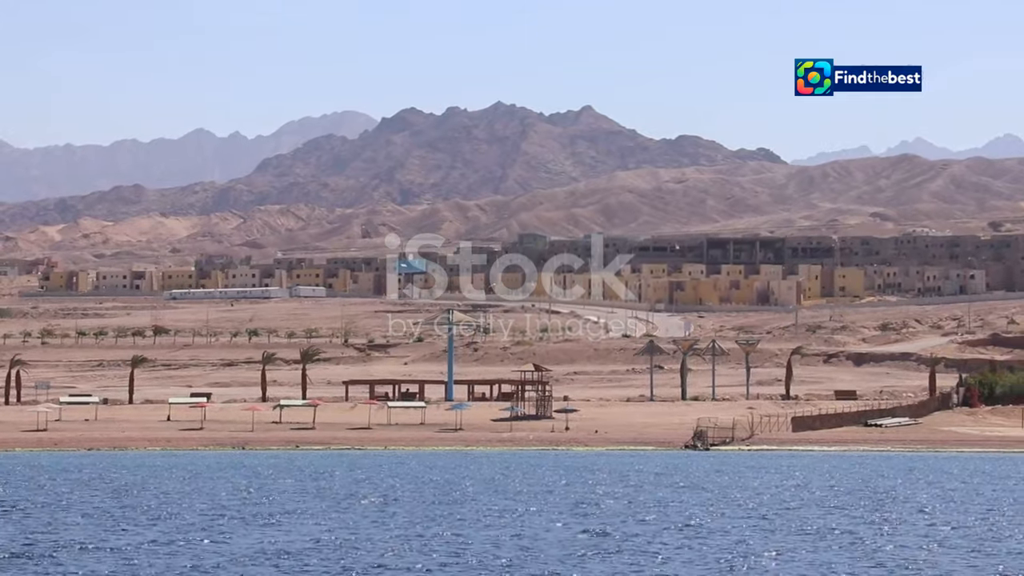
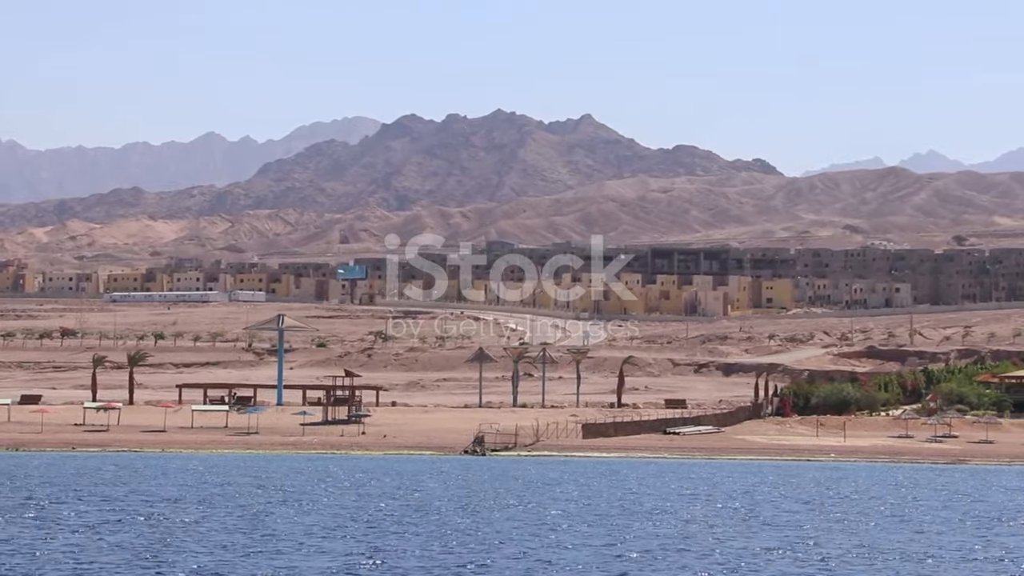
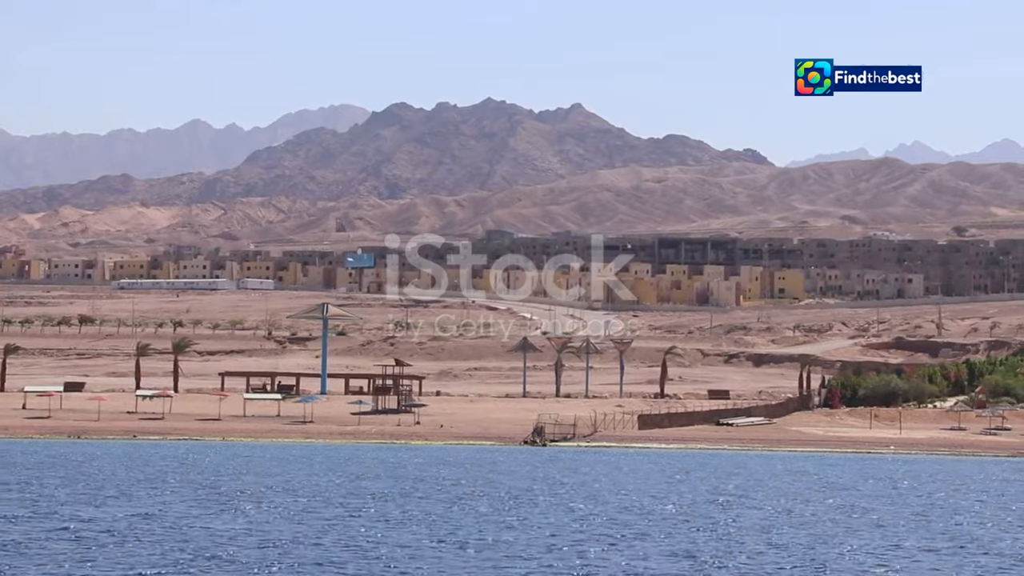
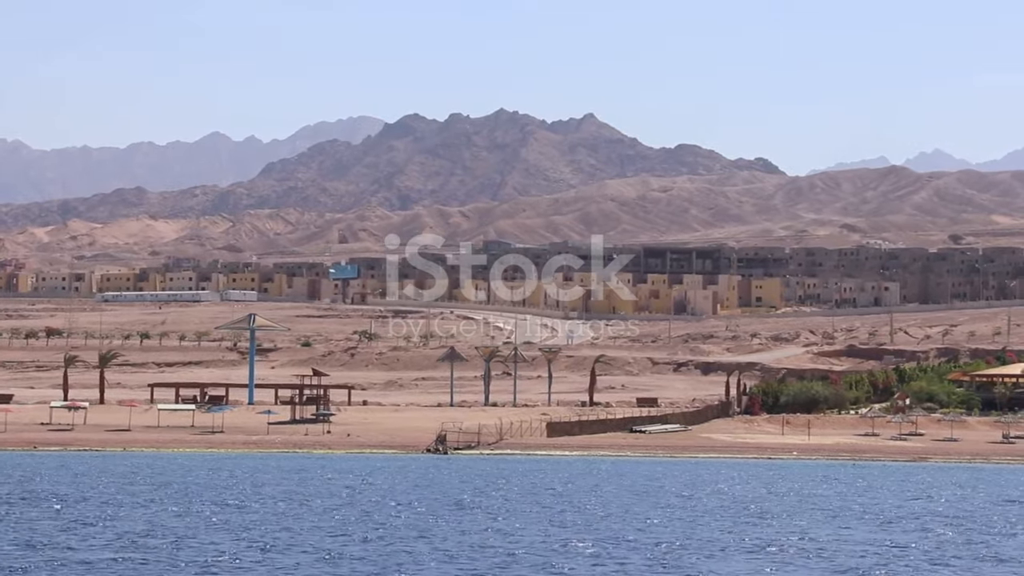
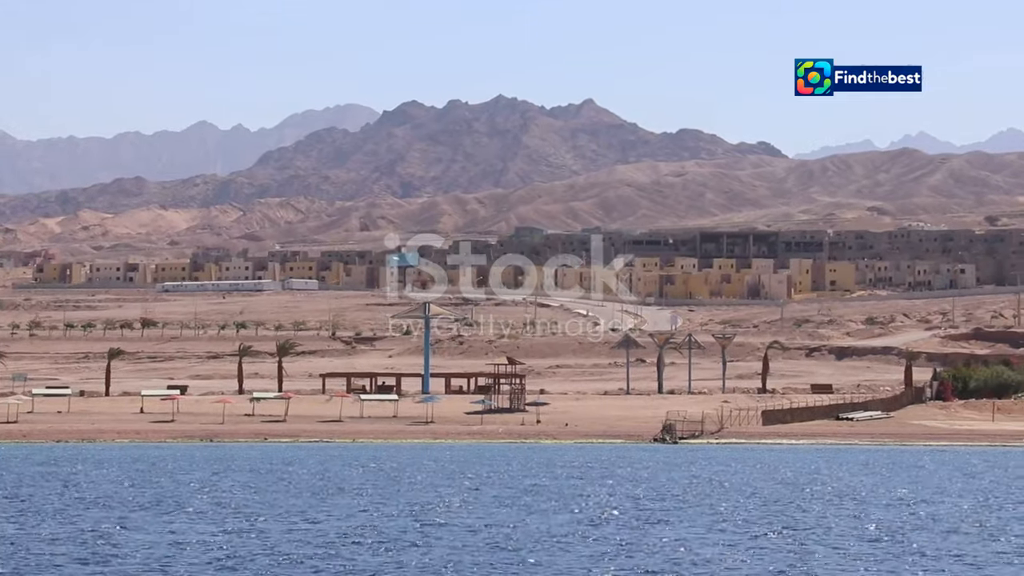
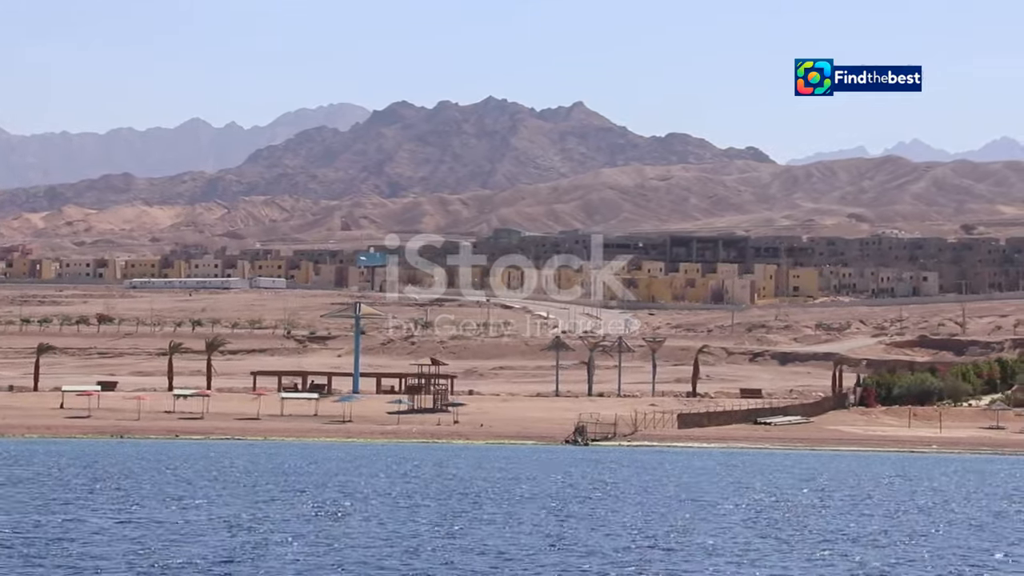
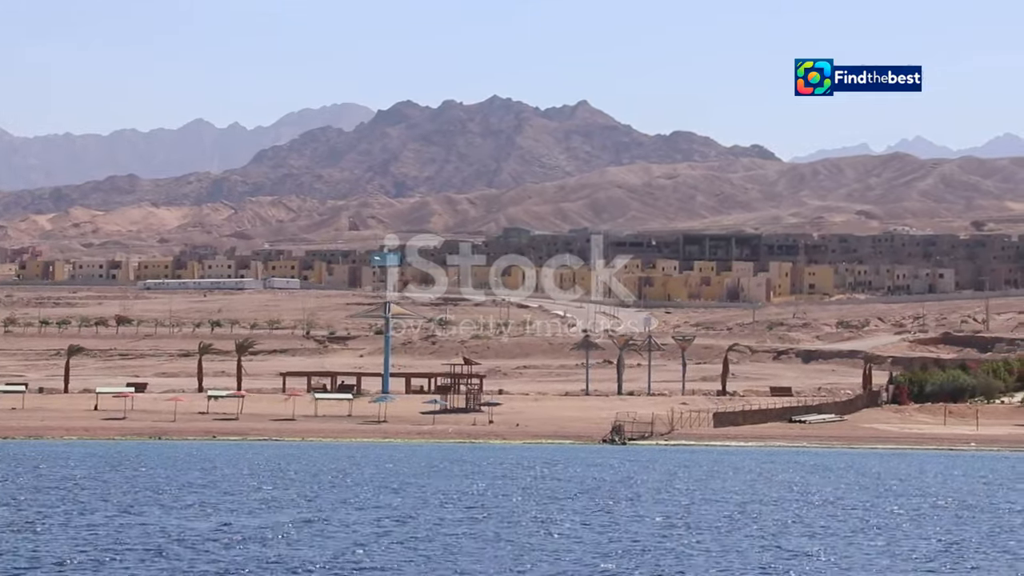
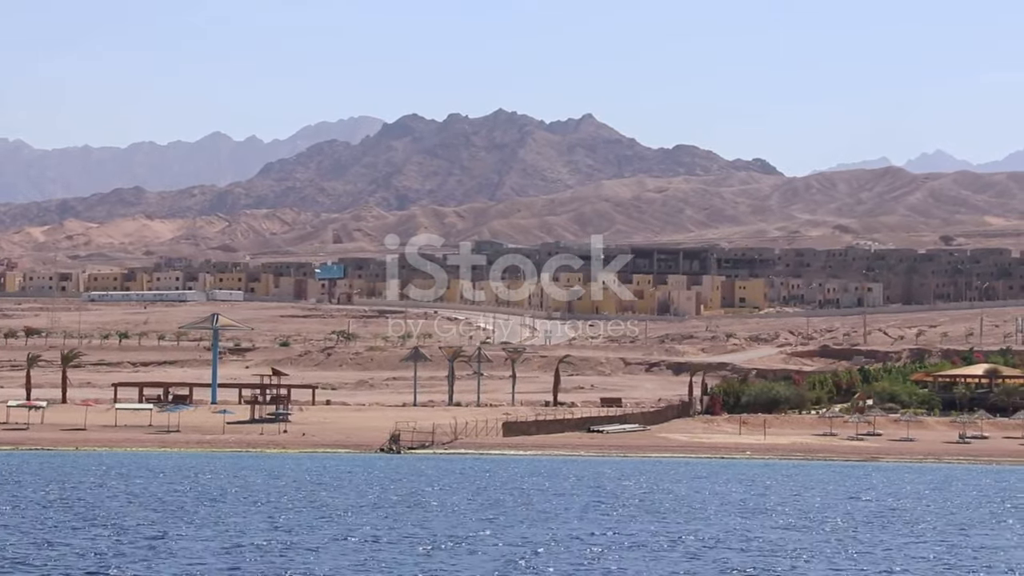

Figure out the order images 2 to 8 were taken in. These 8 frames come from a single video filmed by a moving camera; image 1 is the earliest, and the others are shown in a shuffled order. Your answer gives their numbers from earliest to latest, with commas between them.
5, 7, 6, 3, 2, 4, 8
